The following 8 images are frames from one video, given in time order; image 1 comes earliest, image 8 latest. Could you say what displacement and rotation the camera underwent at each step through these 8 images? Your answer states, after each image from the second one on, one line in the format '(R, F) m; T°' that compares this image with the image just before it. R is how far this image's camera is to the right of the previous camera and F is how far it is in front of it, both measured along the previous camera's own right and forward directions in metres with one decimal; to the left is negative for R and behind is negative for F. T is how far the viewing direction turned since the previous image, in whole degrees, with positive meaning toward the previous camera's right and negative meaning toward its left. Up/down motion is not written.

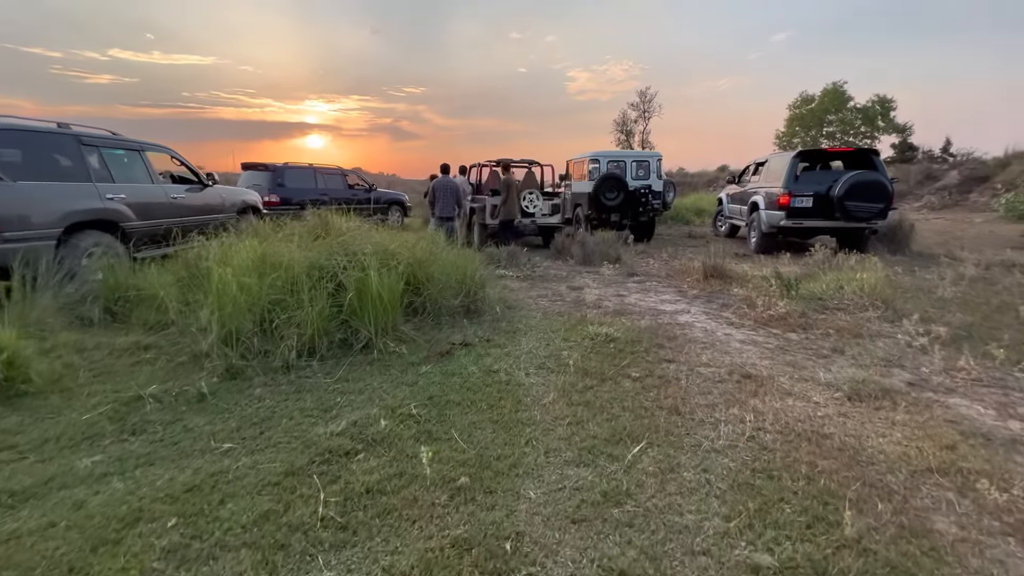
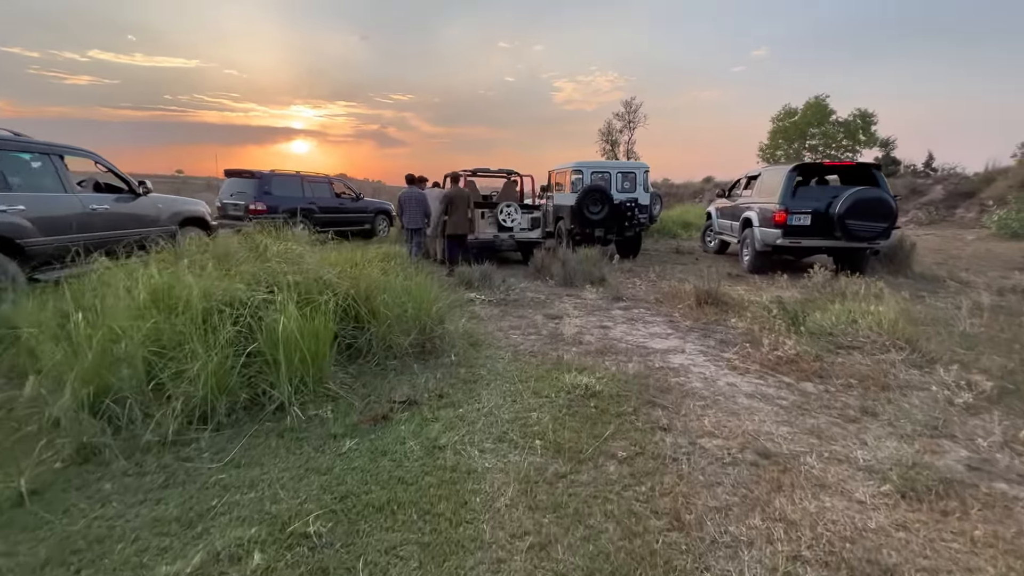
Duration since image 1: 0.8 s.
(+0.2, +0.8) m; +2°
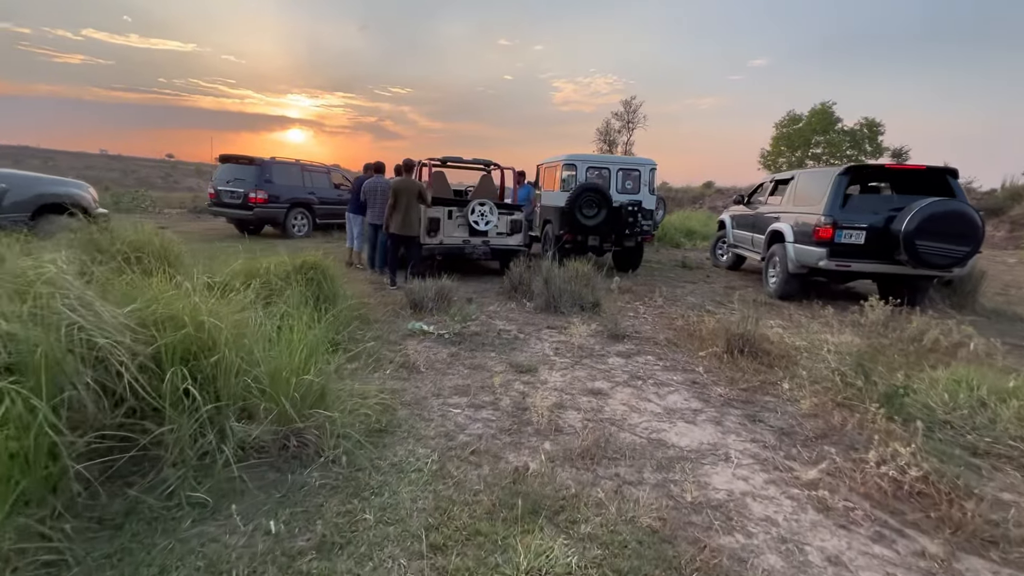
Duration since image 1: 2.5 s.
(+0.3, +1.9) m; +1°
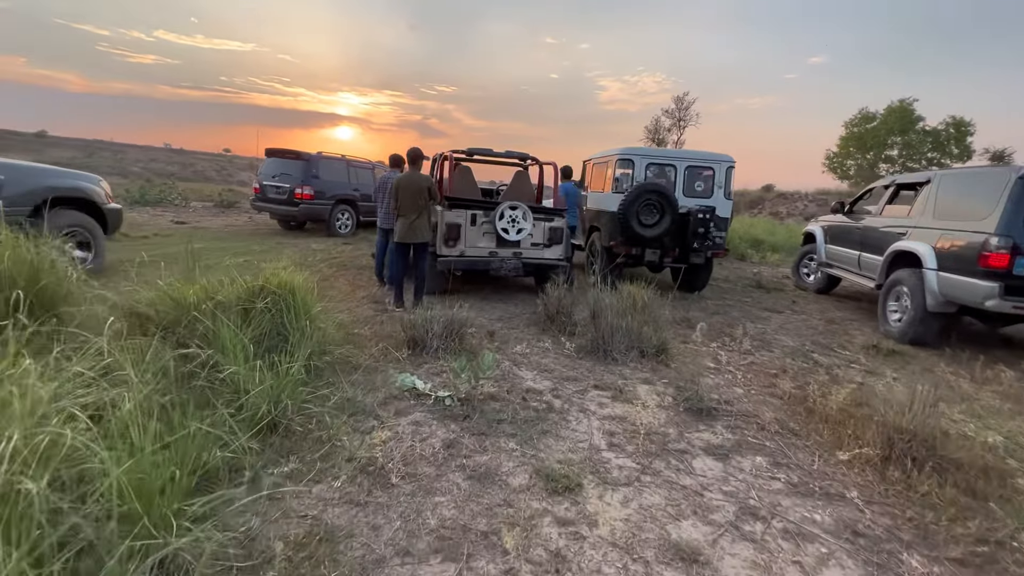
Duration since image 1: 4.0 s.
(0.0, +1.6) m; -5°
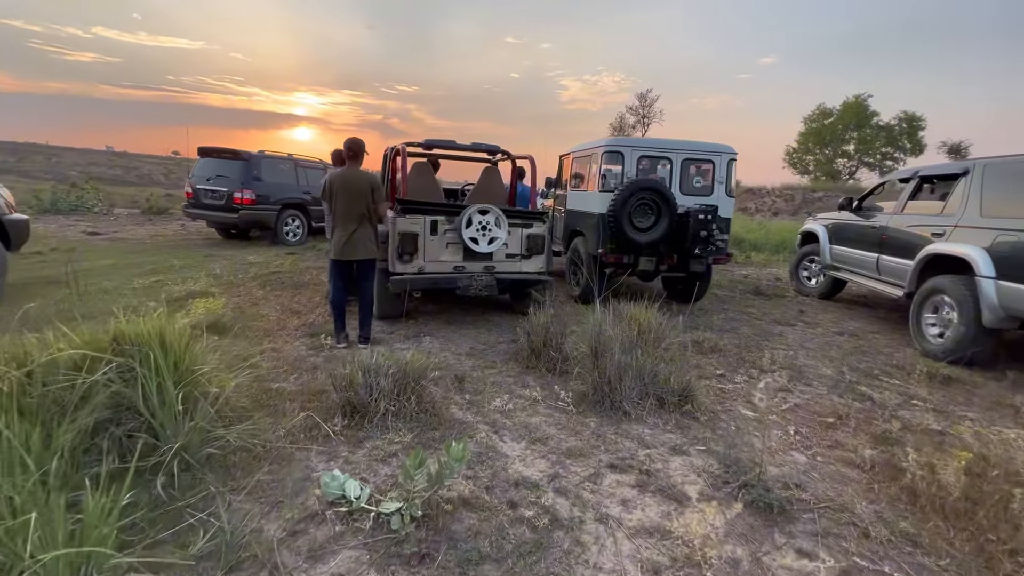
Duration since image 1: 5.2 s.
(0.0, +1.2) m; +4°
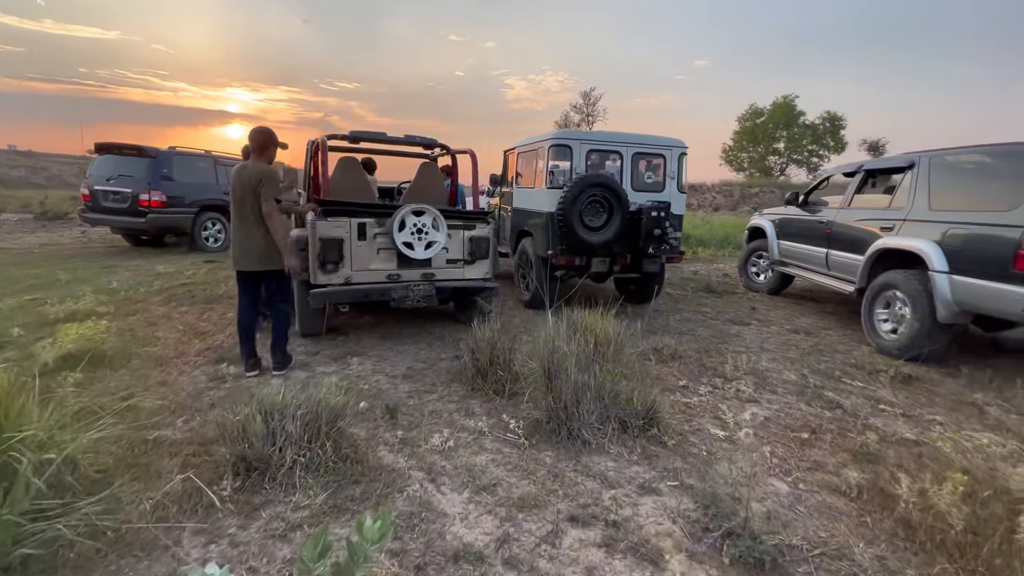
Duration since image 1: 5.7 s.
(+0.1, +0.5) m; +6°
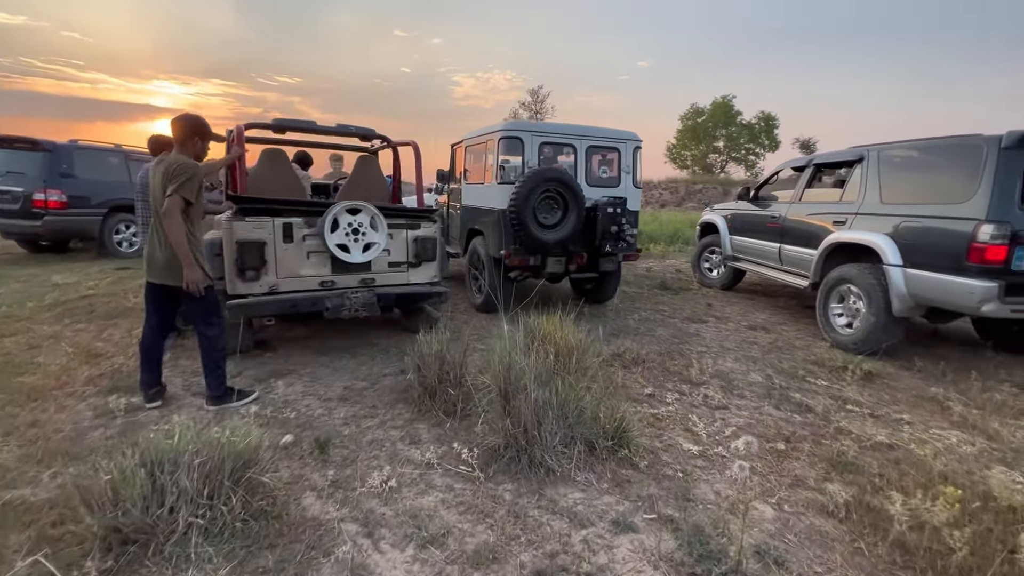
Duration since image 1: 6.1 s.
(0.0, +0.4) m; +6°
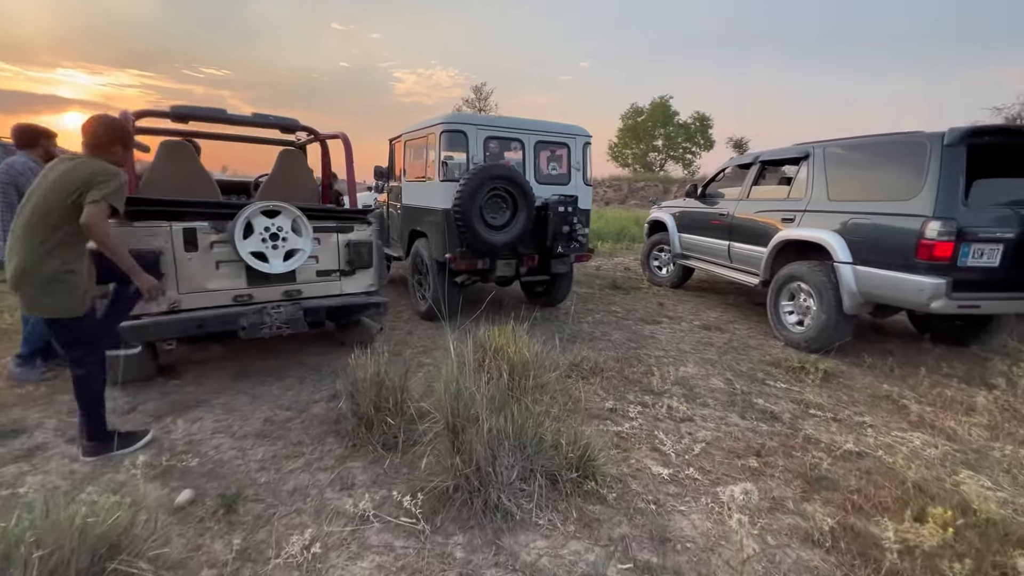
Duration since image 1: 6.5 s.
(0.0, +0.4) m; +6°
